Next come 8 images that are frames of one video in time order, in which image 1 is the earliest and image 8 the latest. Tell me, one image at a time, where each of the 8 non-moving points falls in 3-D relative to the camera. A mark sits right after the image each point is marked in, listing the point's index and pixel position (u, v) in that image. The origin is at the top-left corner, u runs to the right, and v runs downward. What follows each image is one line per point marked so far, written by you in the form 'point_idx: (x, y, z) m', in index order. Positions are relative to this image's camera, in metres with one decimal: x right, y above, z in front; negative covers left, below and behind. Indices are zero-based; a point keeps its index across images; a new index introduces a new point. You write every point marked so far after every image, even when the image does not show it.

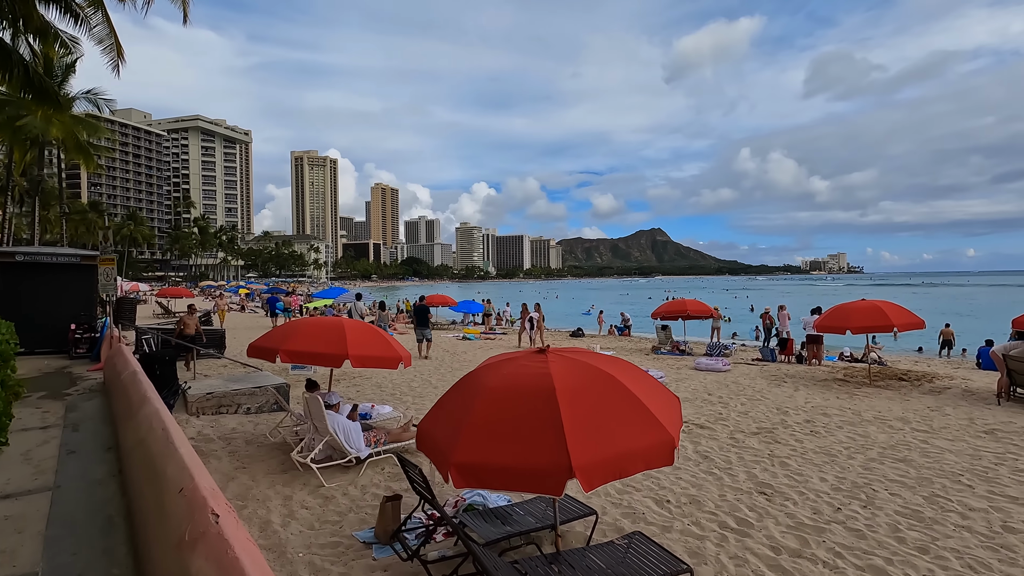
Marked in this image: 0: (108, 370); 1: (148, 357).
0: (-5.9, -1.2, +7.8) m
1: (-5.3, -1.0, +7.8) m
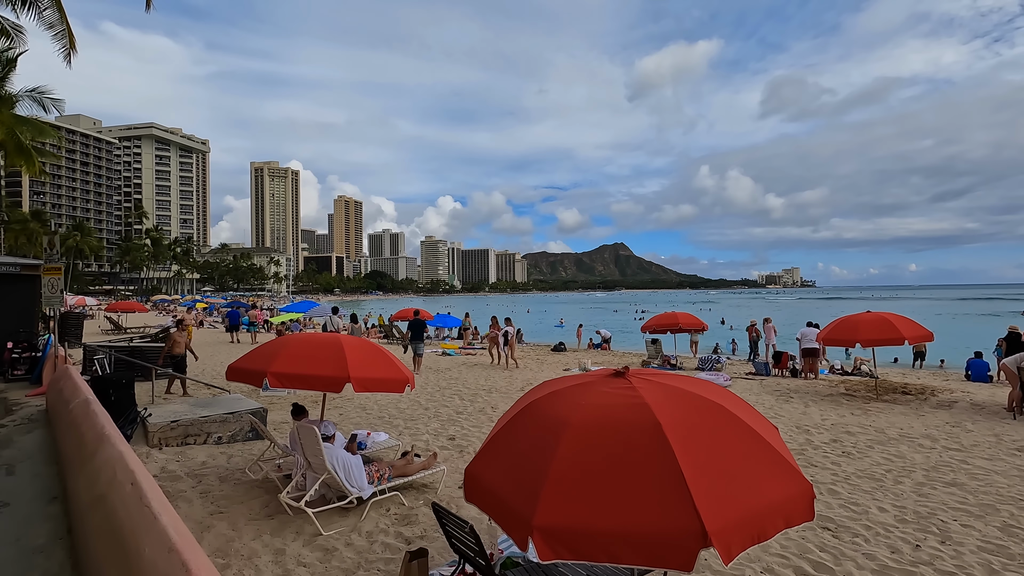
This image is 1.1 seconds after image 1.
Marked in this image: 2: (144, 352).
0: (-5.8, -1.4, +6.7) m
1: (-5.2, -1.2, +6.7) m
2: (-8.2, -1.4, +11.8) m
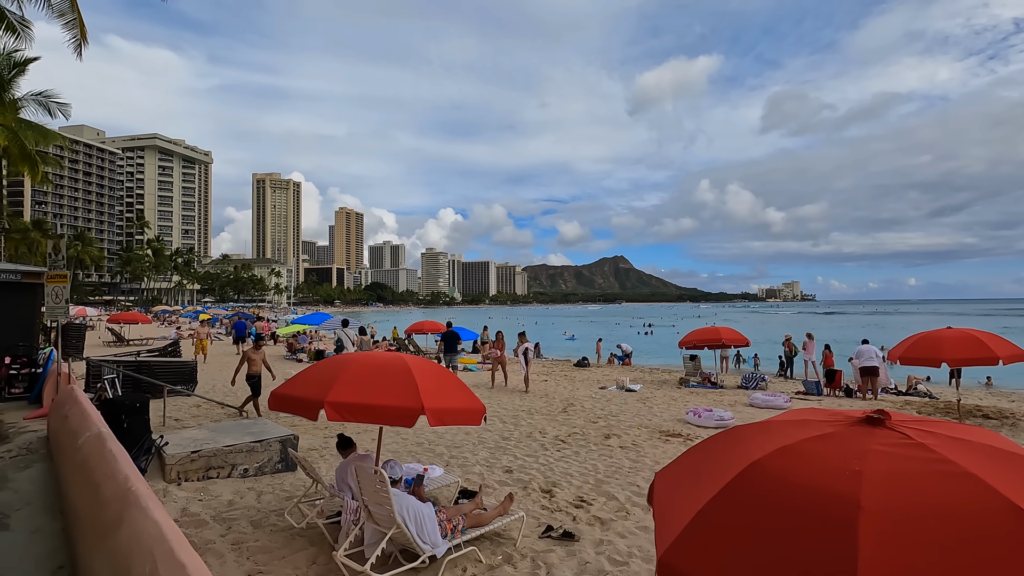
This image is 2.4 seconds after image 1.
0: (-5.0, -1.5, +5.8) m
1: (-4.4, -1.3, +5.8) m
2: (-7.4, -1.6, +10.9) m
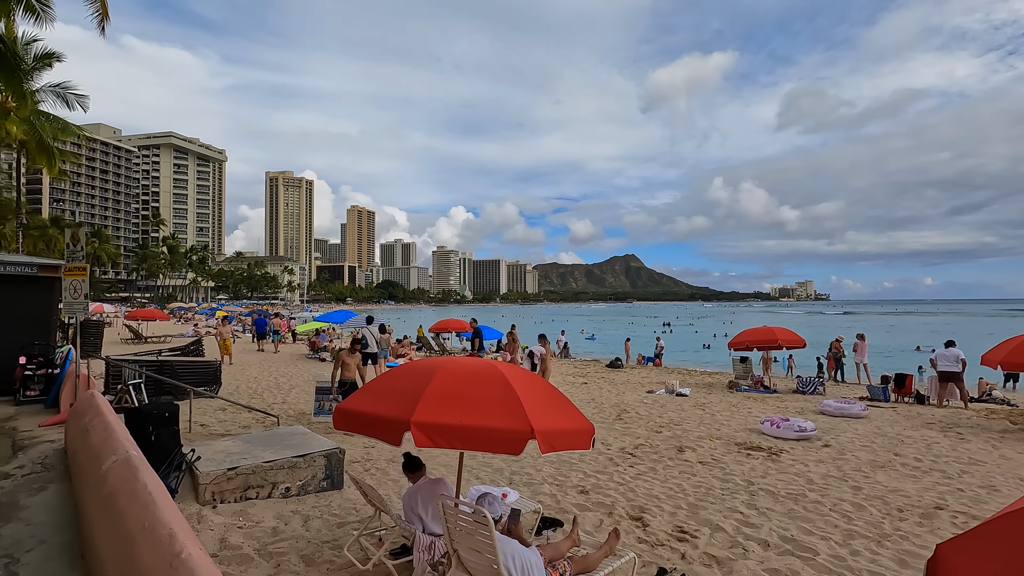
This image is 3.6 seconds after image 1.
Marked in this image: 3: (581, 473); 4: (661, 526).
0: (-4.2, -1.4, +5.1) m
1: (-3.6, -1.2, +5.1) m
2: (-6.5, -1.5, +10.2) m
3: (+0.8, -2.2, +6.4) m
4: (+1.4, -2.2, +4.9) m
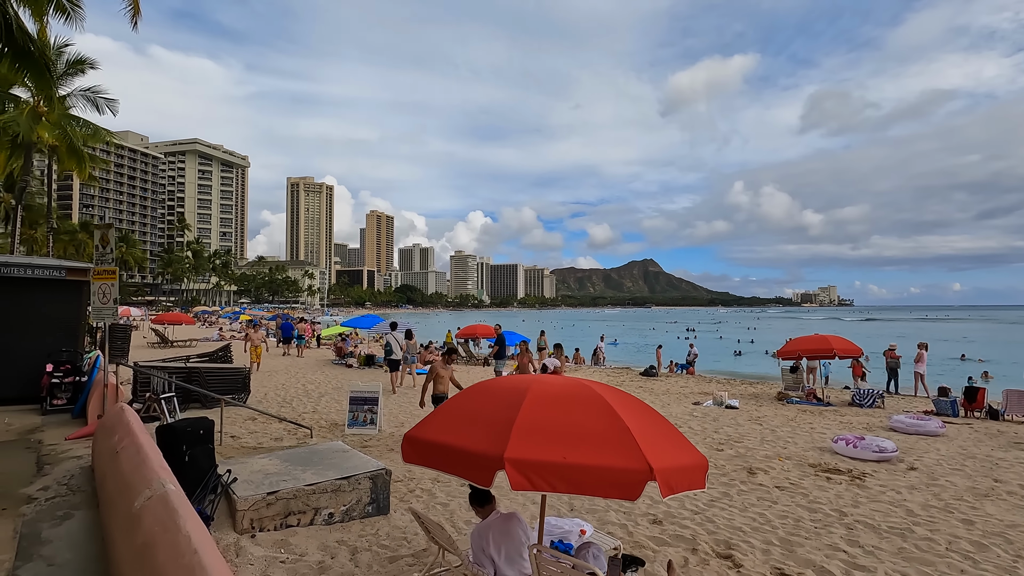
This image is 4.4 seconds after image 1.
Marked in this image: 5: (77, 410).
0: (-3.6, -1.4, +4.6) m
1: (-3.0, -1.2, +4.6) m
2: (-5.7, -1.6, +9.8) m
3: (+1.5, -2.3, +5.8) m
4: (+2.0, -2.2, +4.3) m
5: (-5.9, -1.6, +7.2) m
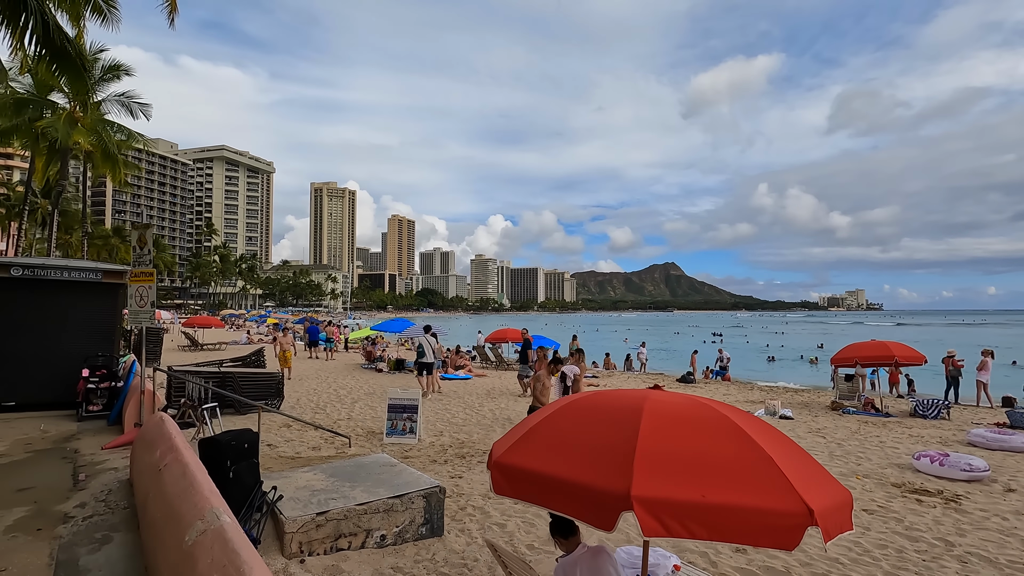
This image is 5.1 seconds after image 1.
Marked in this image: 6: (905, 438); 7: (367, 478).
0: (-3.0, -1.4, +4.3) m
1: (-2.4, -1.2, +4.3) m
2: (-4.9, -1.7, +9.6) m
3: (+2.1, -2.3, +5.3) m
4: (+2.5, -2.3, +3.8) m
5: (-5.2, -1.7, +7.0) m
6: (+6.5, -2.5, +8.8) m
7: (-1.4, -1.8, +5.0) m
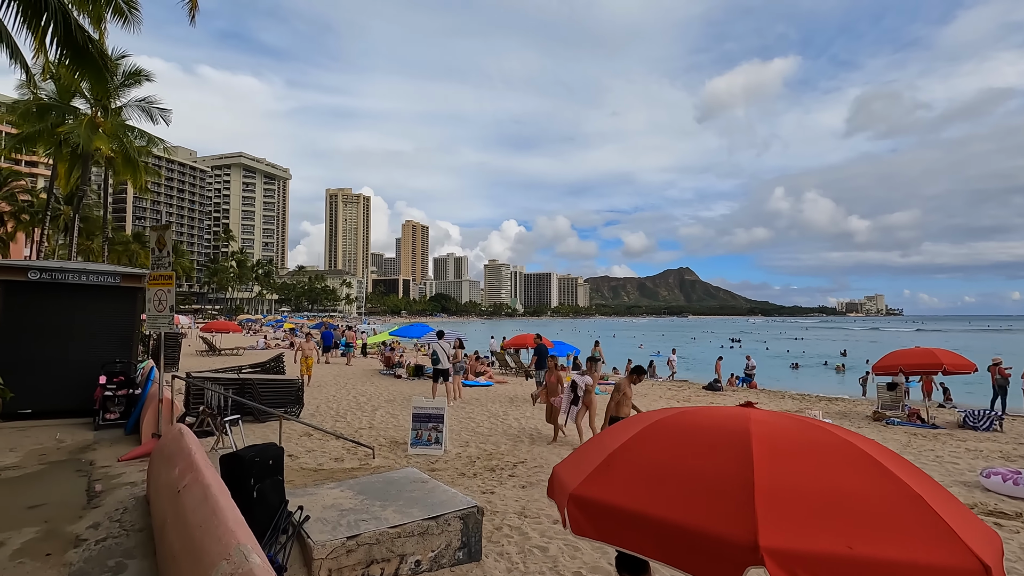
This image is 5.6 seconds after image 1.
0: (-2.7, -1.5, +4.0) m
1: (-2.0, -1.3, +3.9) m
2: (-4.5, -1.7, +9.3) m
3: (+2.5, -2.3, +4.8) m
4: (+2.9, -2.3, +3.3) m
5: (-4.8, -1.7, +6.7) m
6: (+6.9, -2.5, +8.2) m
7: (-1.0, -1.8, +4.7) m
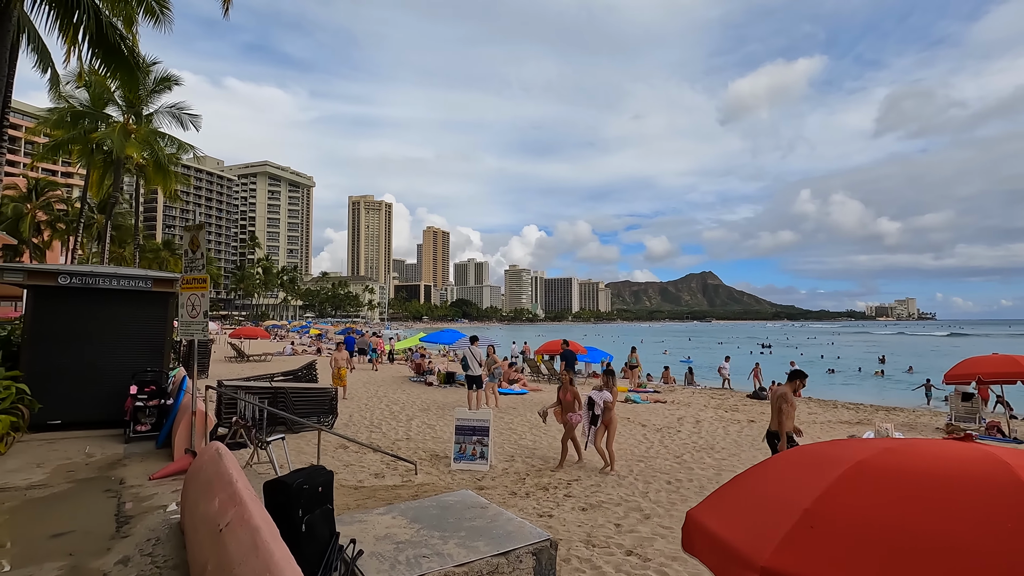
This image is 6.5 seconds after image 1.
0: (-2.1, -1.5, +3.5) m
1: (-1.5, -1.3, +3.4) m
2: (-3.7, -1.8, +8.9) m
3: (+3.0, -2.3, +4.1) m
4: (+3.4, -2.2, +2.6) m
5: (-4.1, -1.8, +6.3) m
6: (+7.6, -2.5, +7.3) m
7: (-0.4, -1.8, +4.1) m
